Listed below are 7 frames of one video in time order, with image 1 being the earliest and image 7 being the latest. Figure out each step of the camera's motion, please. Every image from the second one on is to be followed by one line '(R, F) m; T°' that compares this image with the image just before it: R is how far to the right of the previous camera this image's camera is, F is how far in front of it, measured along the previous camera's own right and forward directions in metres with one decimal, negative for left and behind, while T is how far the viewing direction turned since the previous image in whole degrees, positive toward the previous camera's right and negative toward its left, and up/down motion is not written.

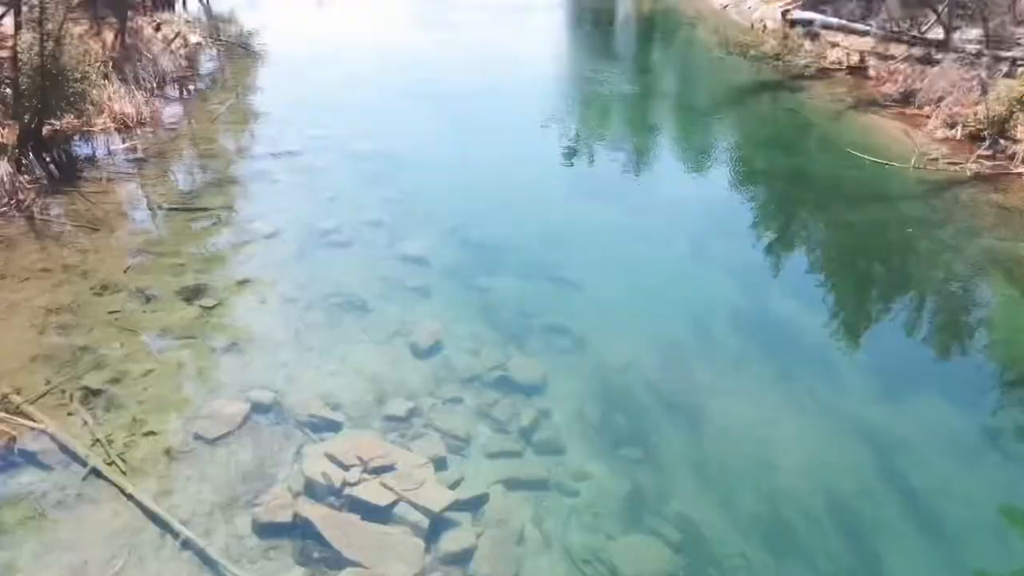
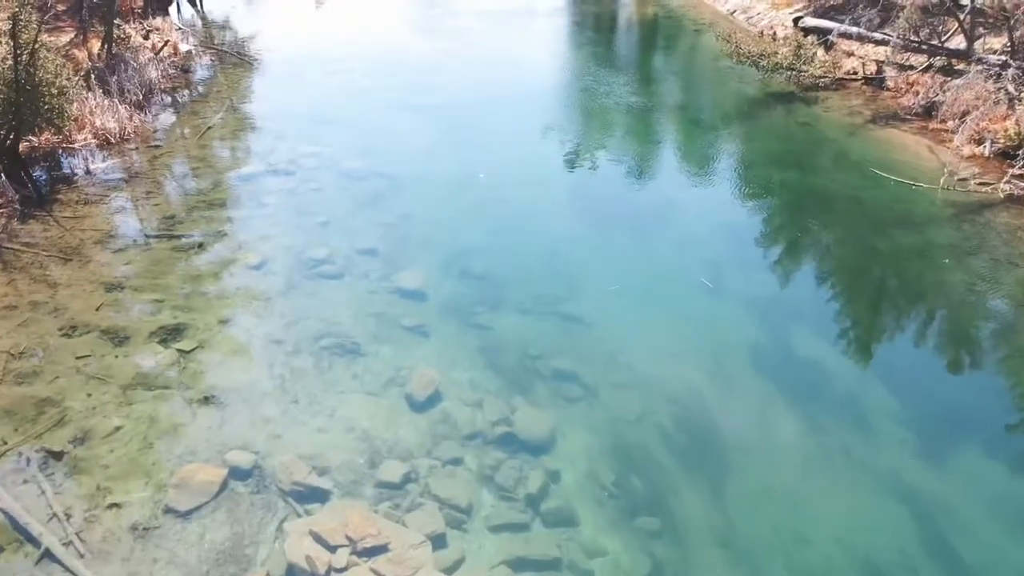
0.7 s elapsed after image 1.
(-0.1, +0.8) m; 0°
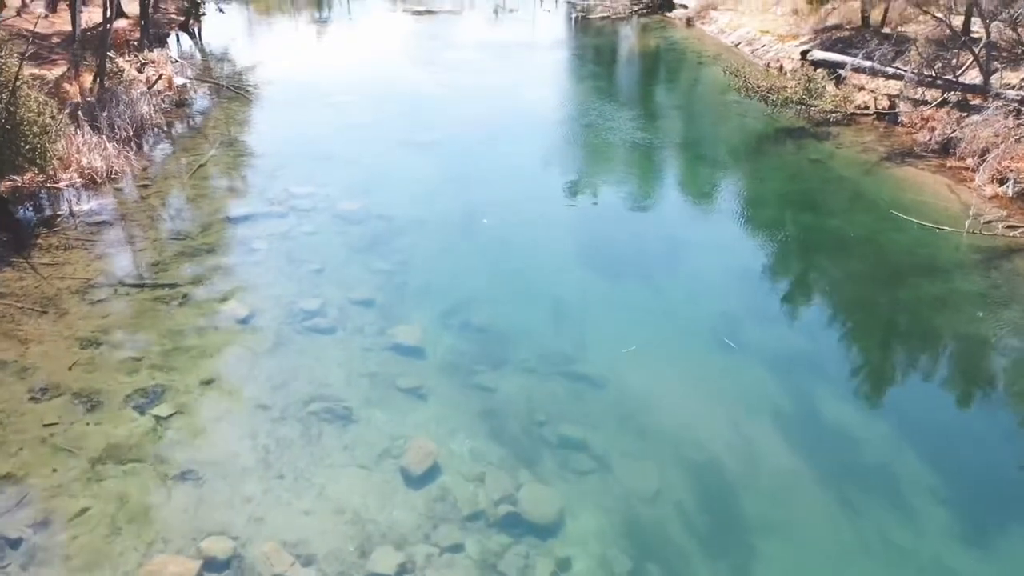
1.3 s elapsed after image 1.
(0.0, +0.7) m; 0°
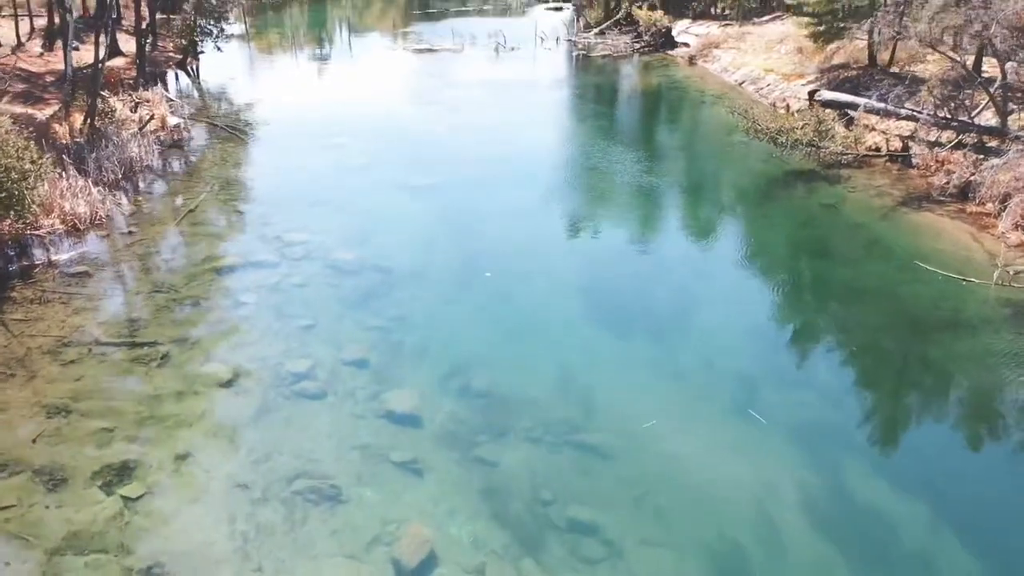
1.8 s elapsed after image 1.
(0.0, +0.7) m; 0°
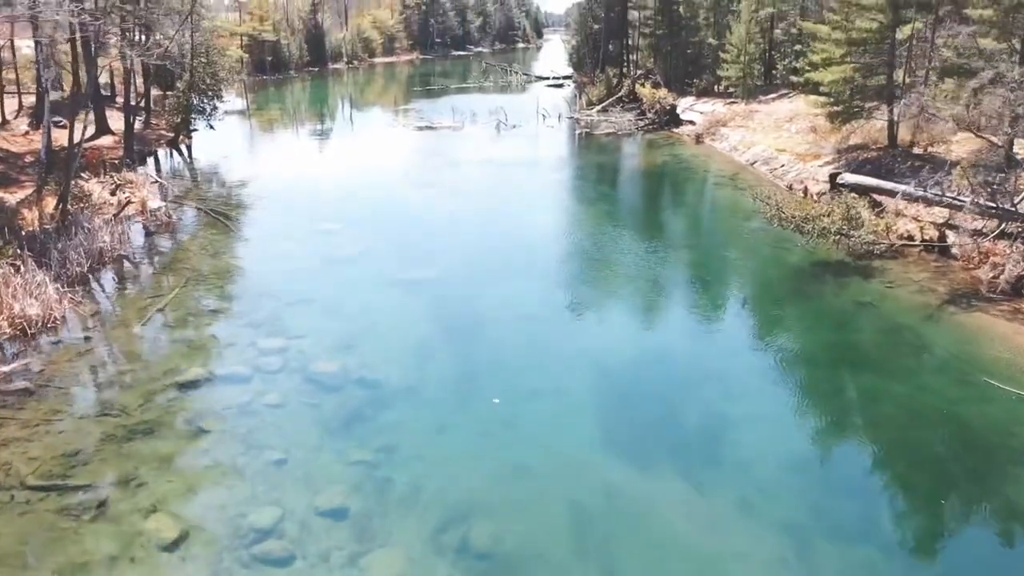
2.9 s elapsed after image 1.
(-0.1, +1.5) m; 0°
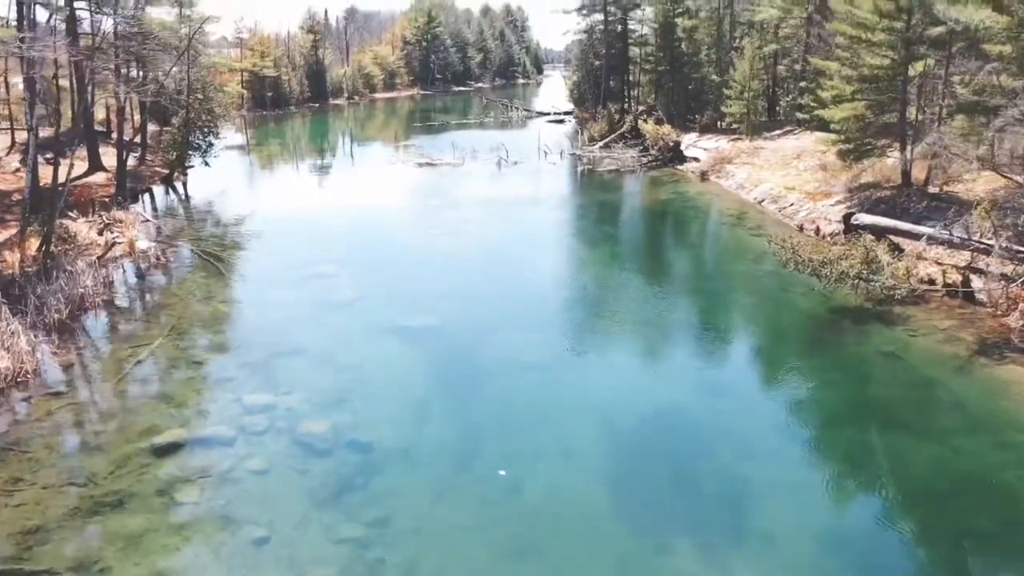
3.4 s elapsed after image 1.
(-0.1, +0.8) m; 0°
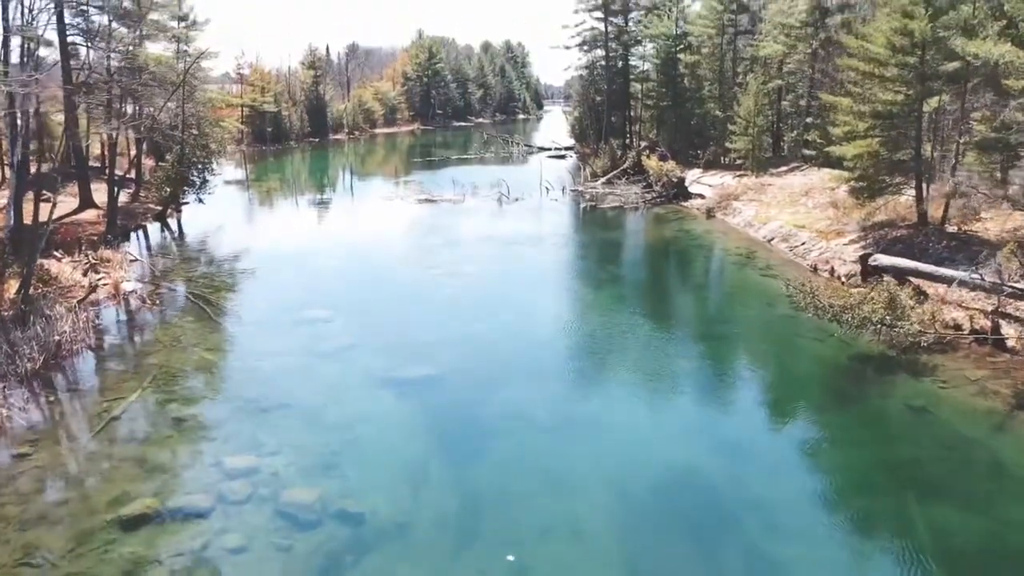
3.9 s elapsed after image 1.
(-0.1, +0.9) m; 0°
